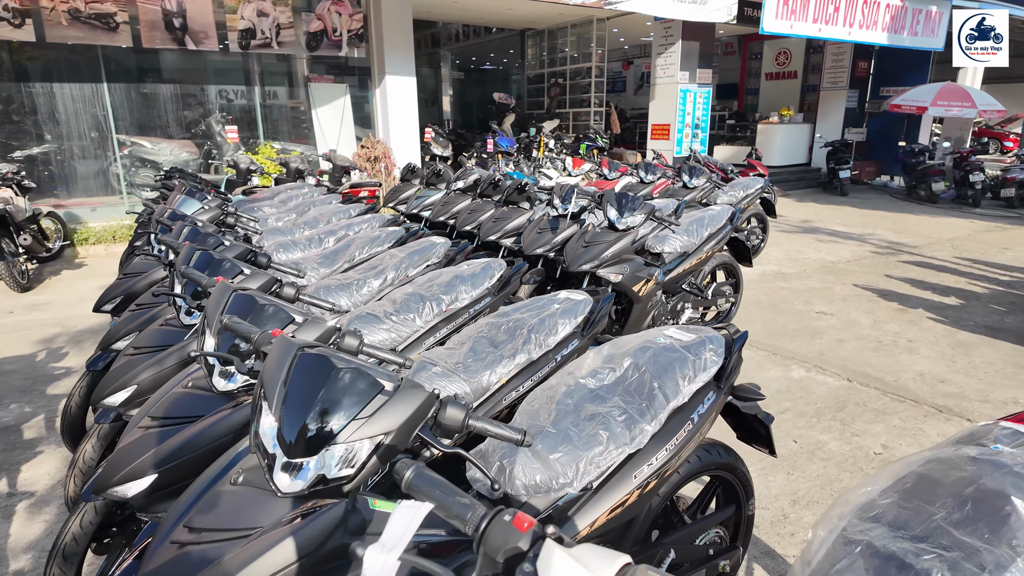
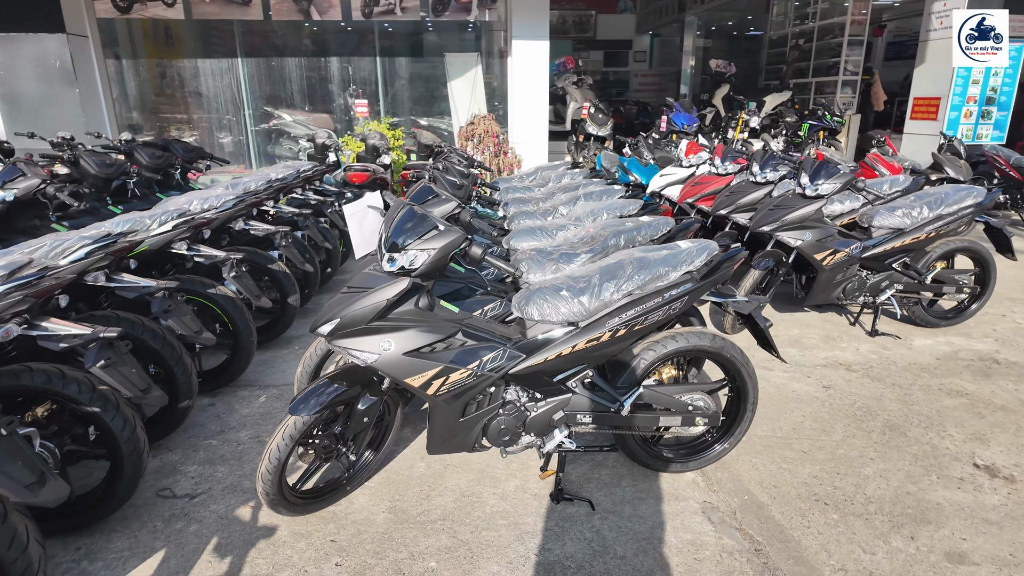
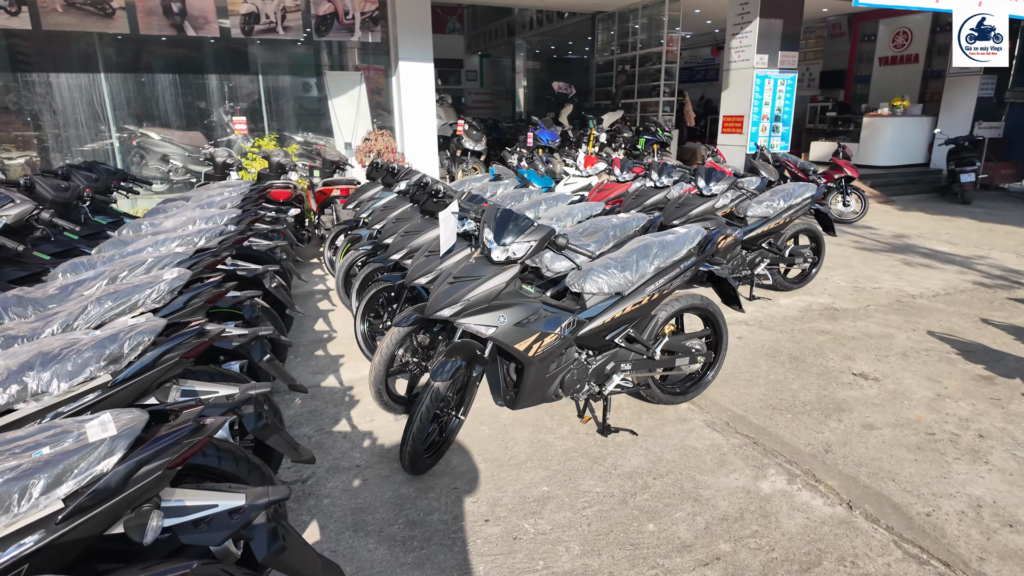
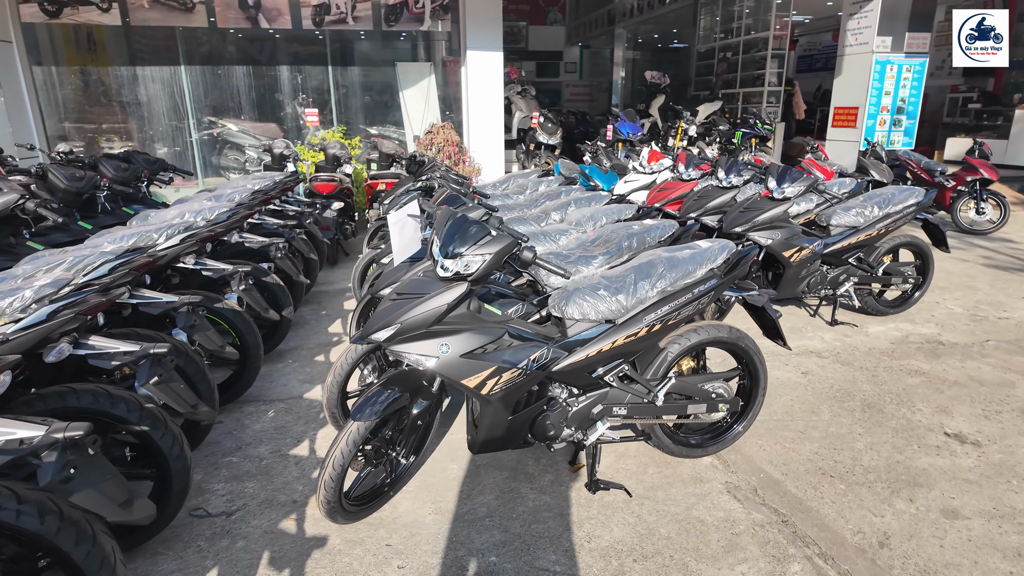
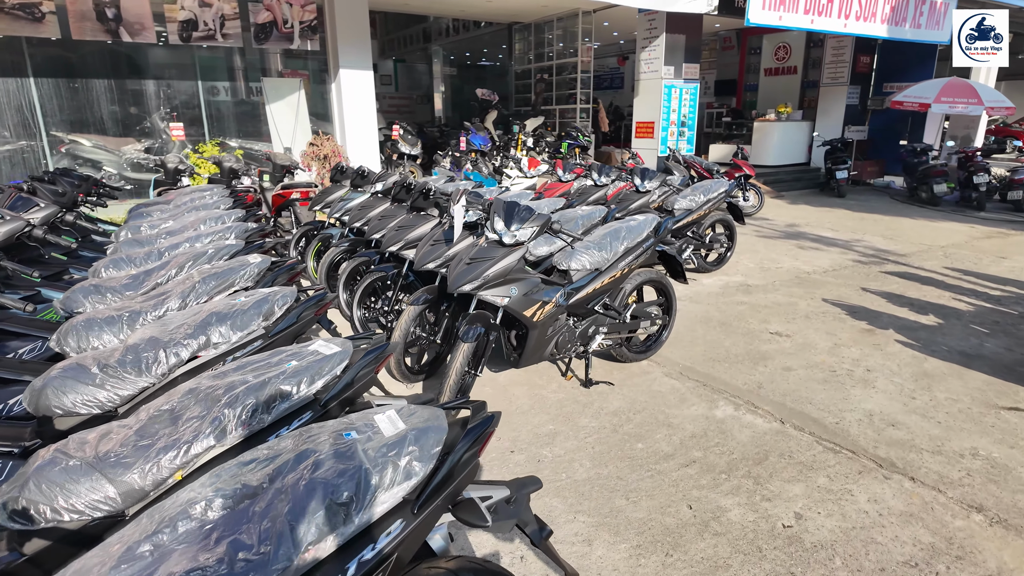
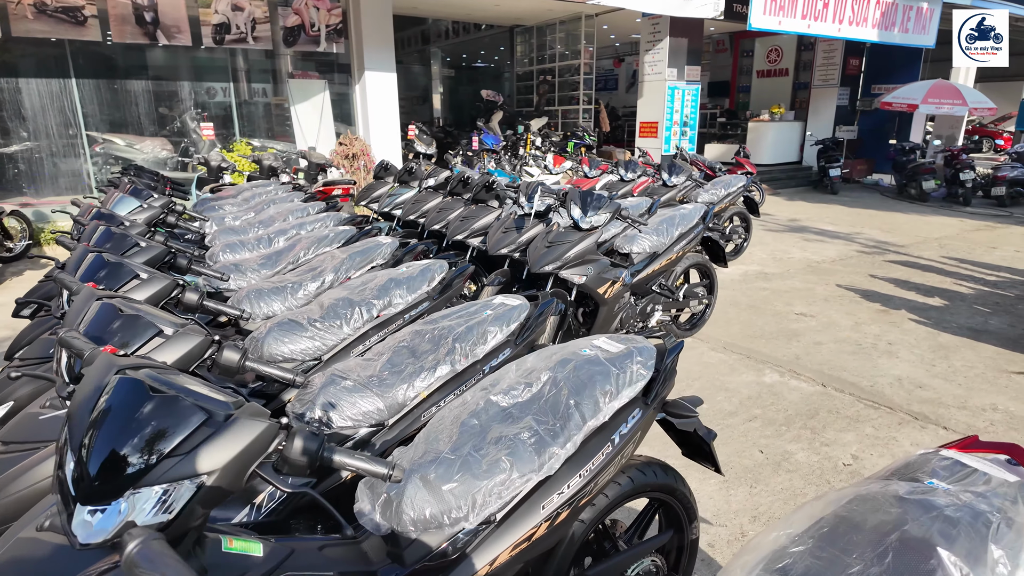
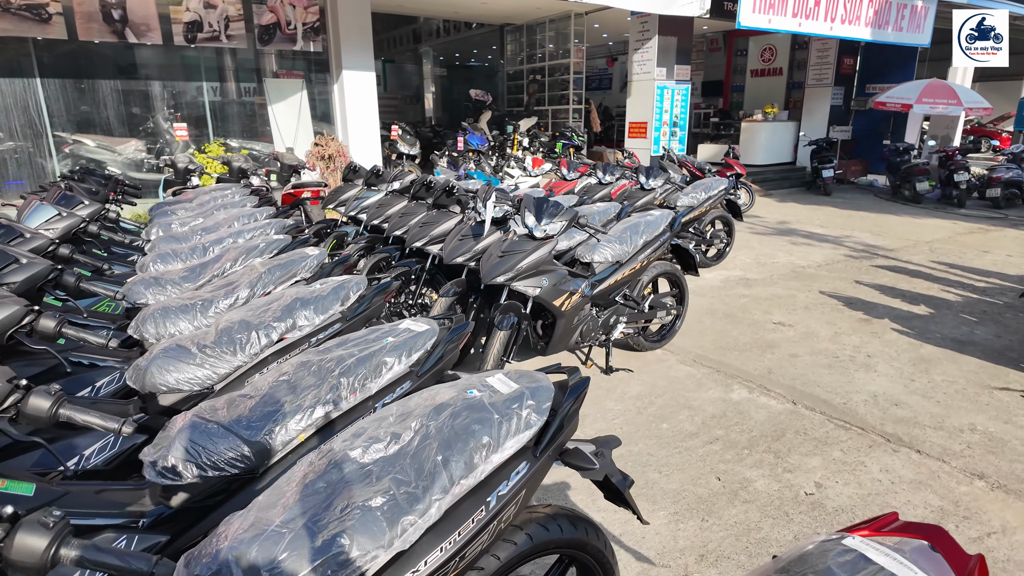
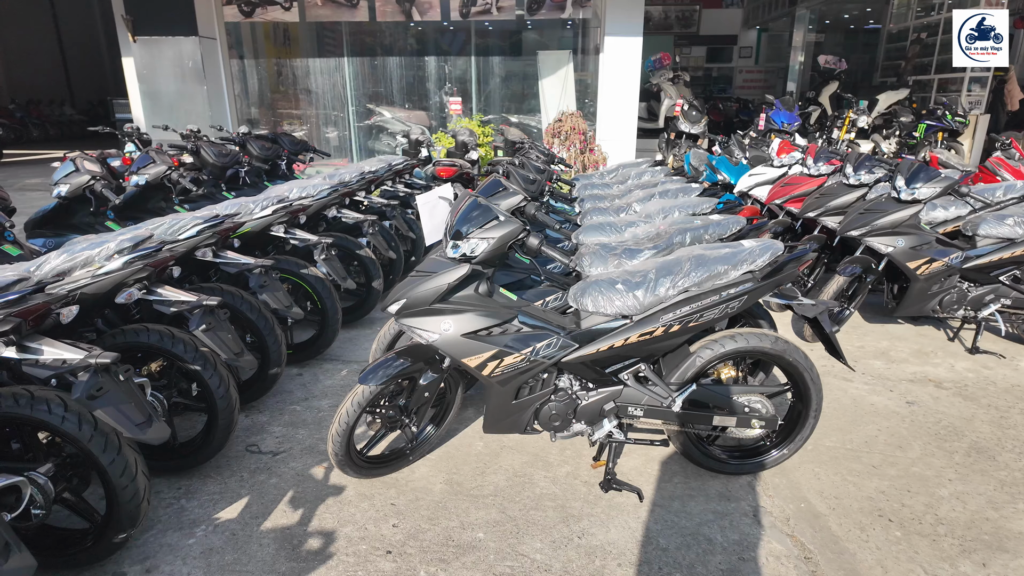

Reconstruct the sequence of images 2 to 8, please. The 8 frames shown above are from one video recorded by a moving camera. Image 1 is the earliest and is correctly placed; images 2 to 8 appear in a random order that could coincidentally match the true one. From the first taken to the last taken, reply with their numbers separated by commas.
6, 7, 5, 3, 4, 2, 8
